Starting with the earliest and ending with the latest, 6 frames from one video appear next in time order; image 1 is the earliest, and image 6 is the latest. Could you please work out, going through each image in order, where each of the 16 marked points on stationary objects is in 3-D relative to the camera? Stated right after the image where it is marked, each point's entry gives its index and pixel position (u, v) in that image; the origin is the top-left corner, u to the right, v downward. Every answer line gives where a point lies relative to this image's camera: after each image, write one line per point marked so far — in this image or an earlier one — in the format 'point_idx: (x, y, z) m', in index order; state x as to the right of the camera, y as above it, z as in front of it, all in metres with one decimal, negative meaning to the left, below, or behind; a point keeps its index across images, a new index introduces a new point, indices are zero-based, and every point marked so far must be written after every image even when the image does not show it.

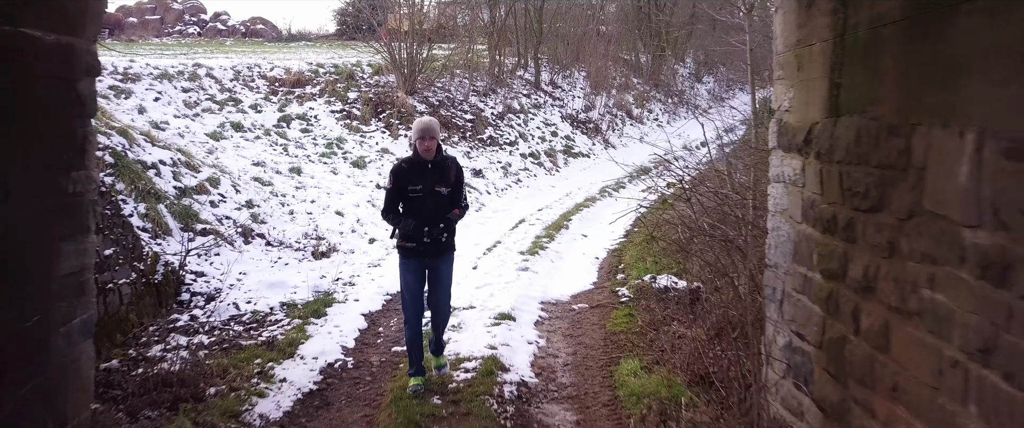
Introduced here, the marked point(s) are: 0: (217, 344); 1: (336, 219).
0: (-1.5, -0.6, +3.6) m
1: (-1.6, 0.0, +6.1) m
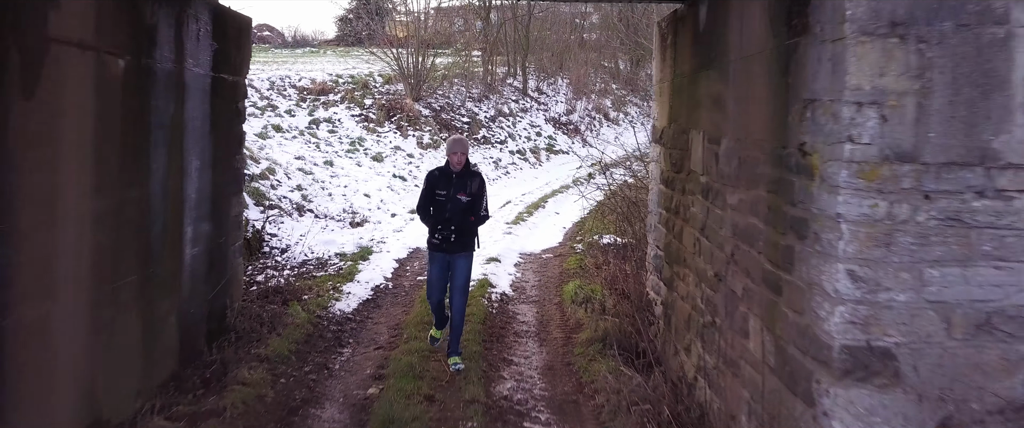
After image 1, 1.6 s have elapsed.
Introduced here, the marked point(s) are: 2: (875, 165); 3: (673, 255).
0: (-1.6, -0.4, +5.4) m
1: (-1.7, +0.2, +7.9) m
2: (+1.0, +0.1, +1.9) m
3: (+0.9, -0.2, +3.7) m
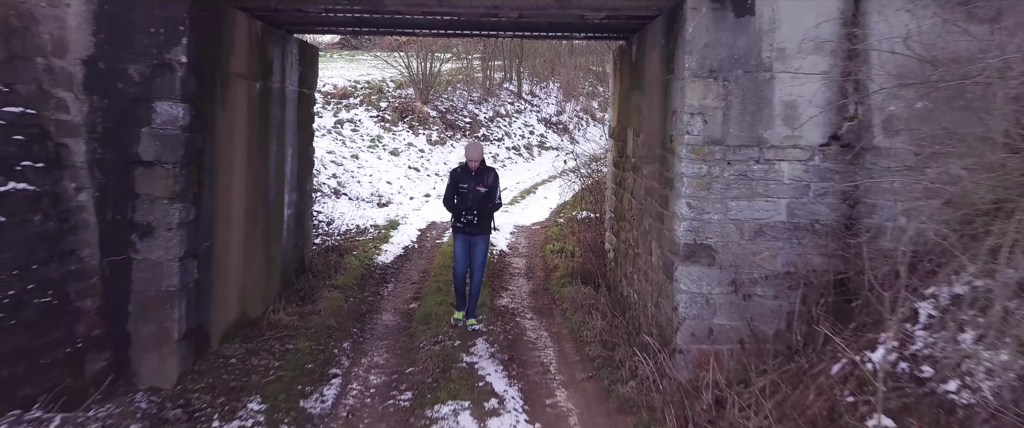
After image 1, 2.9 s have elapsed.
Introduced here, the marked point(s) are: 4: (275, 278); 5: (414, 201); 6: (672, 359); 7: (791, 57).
0: (-1.7, -0.2, +7.0) m
1: (-1.8, +0.4, +9.5) m
2: (+1.0, +0.3, +3.6) m
3: (+0.8, 0.0, +5.4) m
4: (-1.7, -0.5, +5.0) m
5: (-1.3, +0.2, +9.3) m
6: (+0.8, -0.8, +3.6) m
7: (+1.4, +0.8, +3.5) m
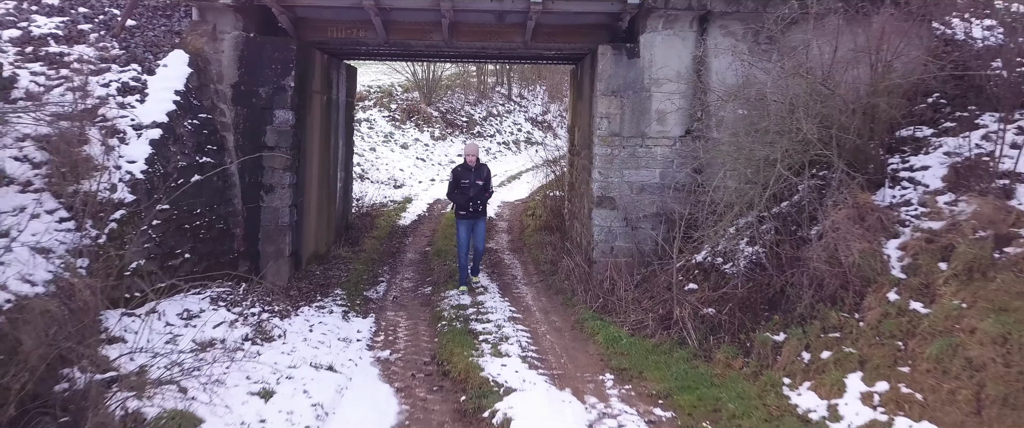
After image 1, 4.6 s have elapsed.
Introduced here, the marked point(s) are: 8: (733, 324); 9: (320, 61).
0: (-1.9, +0.1, +9.3) m
1: (-2.0, +0.7, +11.8) m
2: (+0.8, +0.7, +5.9) m
3: (+0.7, +0.3, +7.7) m
4: (-1.9, -0.2, +7.3) m
5: (-1.5, +0.5, +11.6) m
6: (+0.7, -0.5, +6.0) m
7: (+1.3, +1.1, +5.8) m
8: (+1.5, -0.7, +4.5) m
9: (-1.9, +1.5, +6.7) m
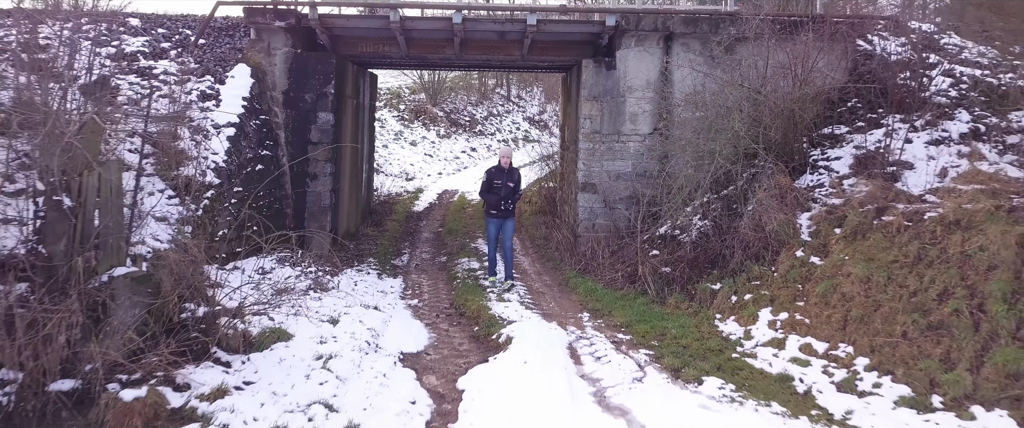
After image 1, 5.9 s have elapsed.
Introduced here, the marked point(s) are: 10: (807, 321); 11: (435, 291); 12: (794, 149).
0: (-1.9, +0.3, +10.6) m
1: (-2.0, +0.9, +13.1) m
2: (+0.8, +0.8, +7.2) m
3: (+0.7, +0.5, +9.0) m
4: (-1.9, 0.0, +8.6) m
5: (-1.6, +0.7, +12.9) m
6: (+0.7, -0.3, +7.3) m
7: (+1.3, +1.3, +7.1) m
8: (+1.5, -0.5, +5.8) m
9: (-1.9, +1.7, +8.0) m
10: (+2.0, -0.7, +4.8) m
11: (-0.7, -0.7, +6.2) m
12: (+2.6, +0.6, +6.2) m
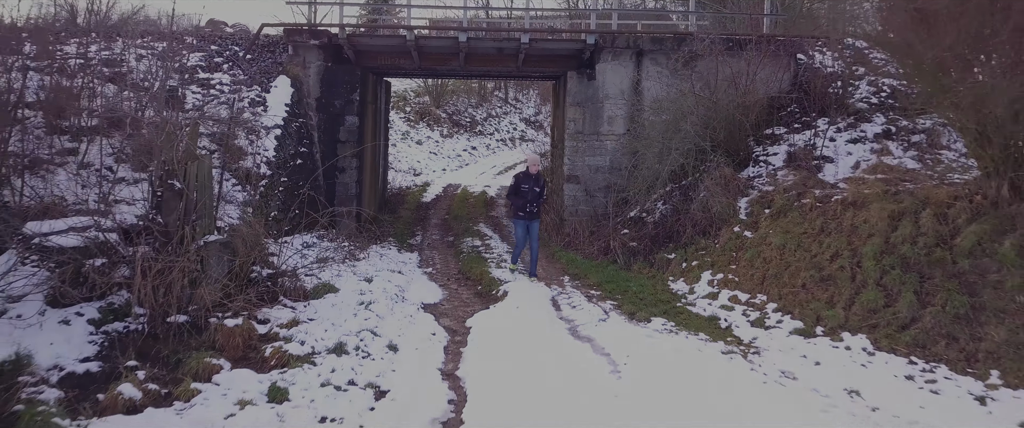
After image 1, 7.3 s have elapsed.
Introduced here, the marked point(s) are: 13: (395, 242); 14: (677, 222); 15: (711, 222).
0: (-1.9, +0.4, +12.0) m
1: (-2.0, +1.0, +14.5) m
2: (+0.8, +1.0, +8.6) m
3: (+0.6, +0.7, +10.4) m
4: (-2.0, +0.2, +10.0) m
5: (-1.6, +0.8, +14.3) m
6: (+0.6, -0.1, +8.7) m
7: (+1.2, +1.5, +8.5) m
8: (+1.4, -0.4, +7.2) m
9: (-1.9, +1.8, +9.4) m
10: (+2.0, -0.6, +6.1) m
11: (-0.7, -0.5, +7.6) m
12: (+2.5, +0.8, +7.6) m
13: (-1.4, -0.3, +8.3) m
14: (+1.7, -0.1, +7.2) m
15: (+2.0, -0.1, +7.0) m
